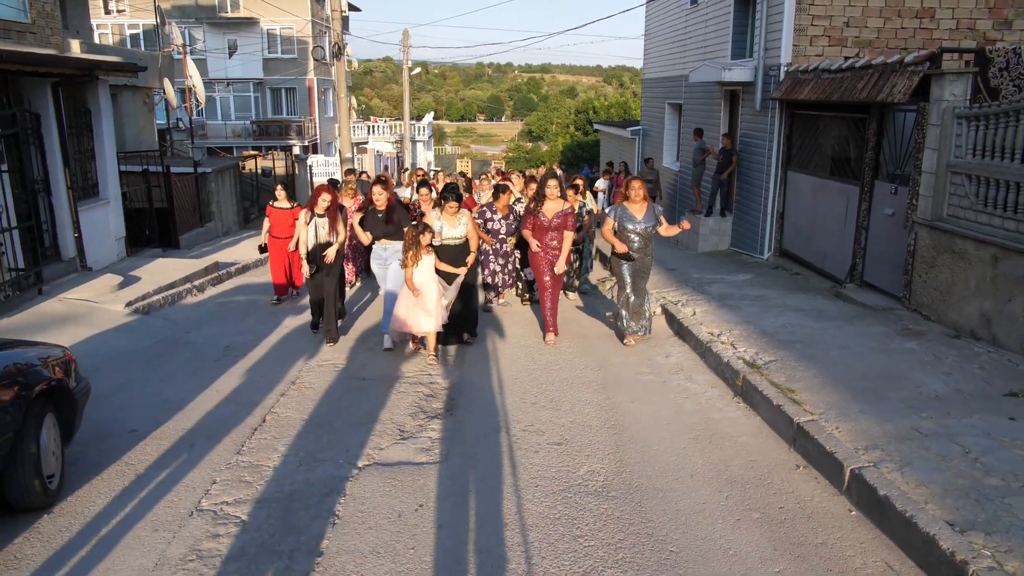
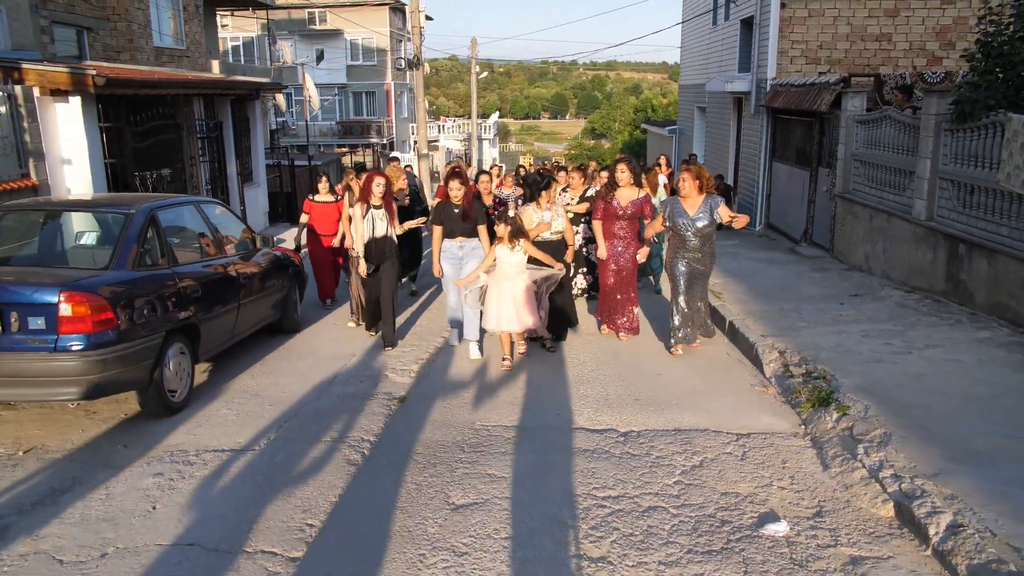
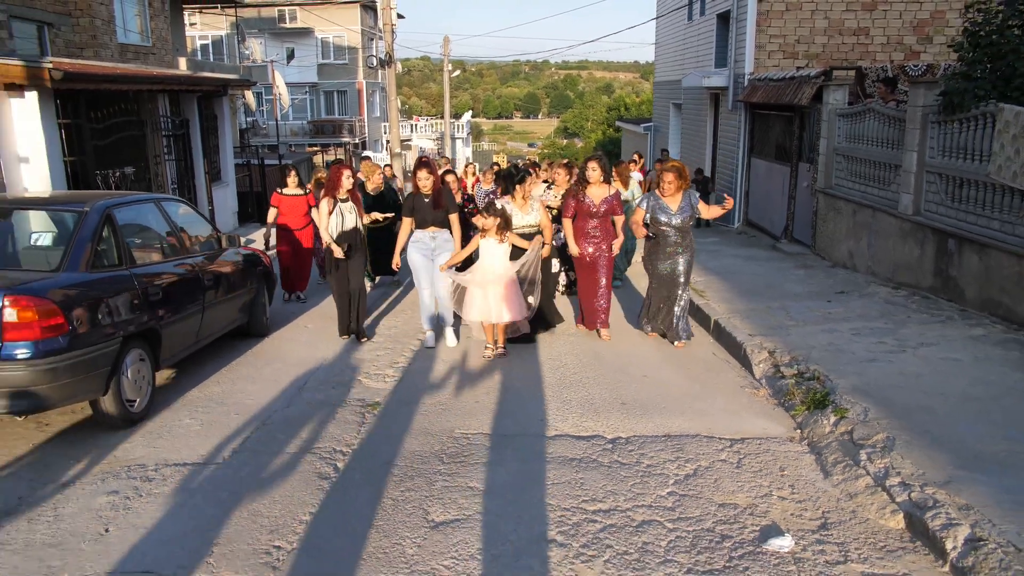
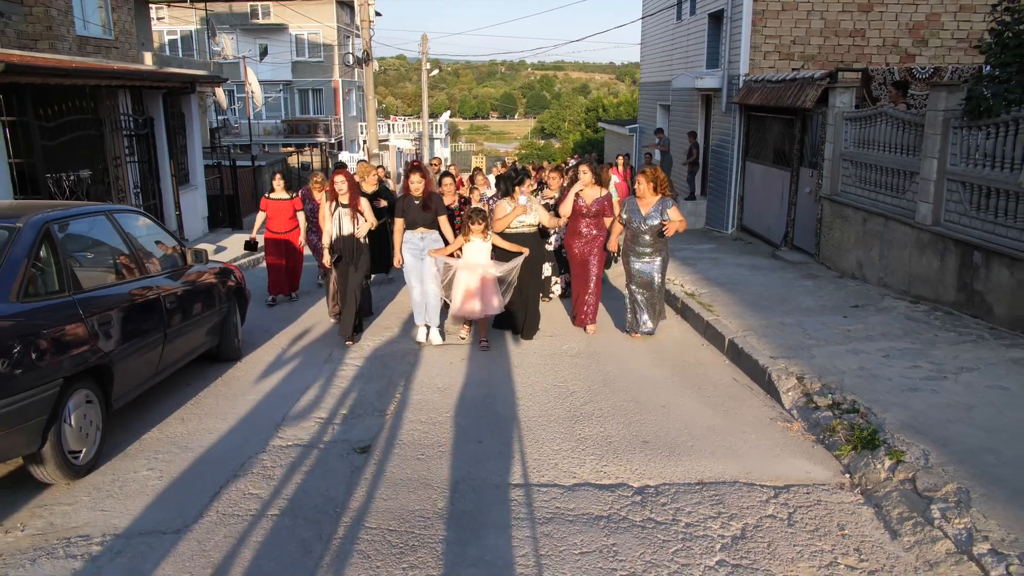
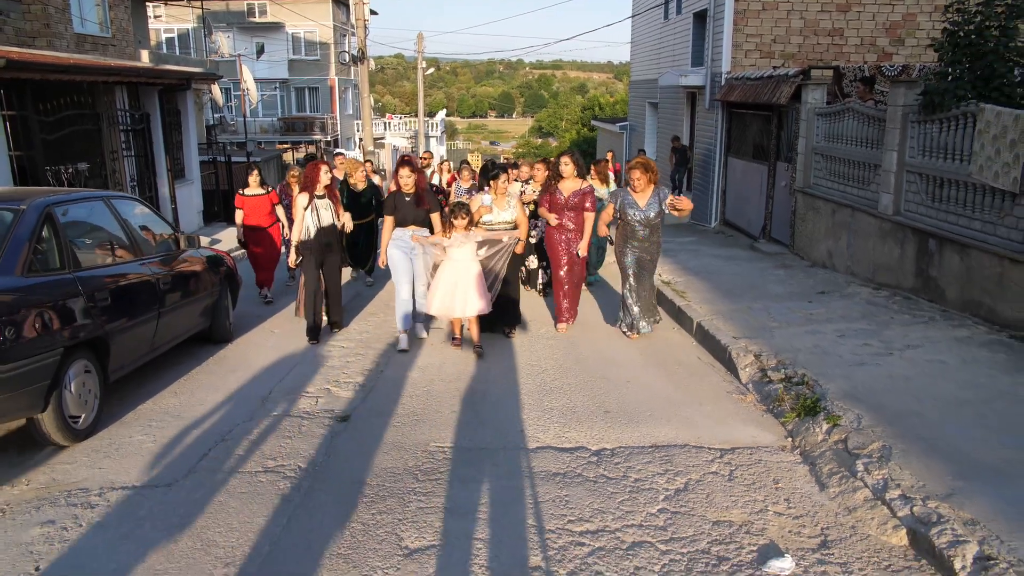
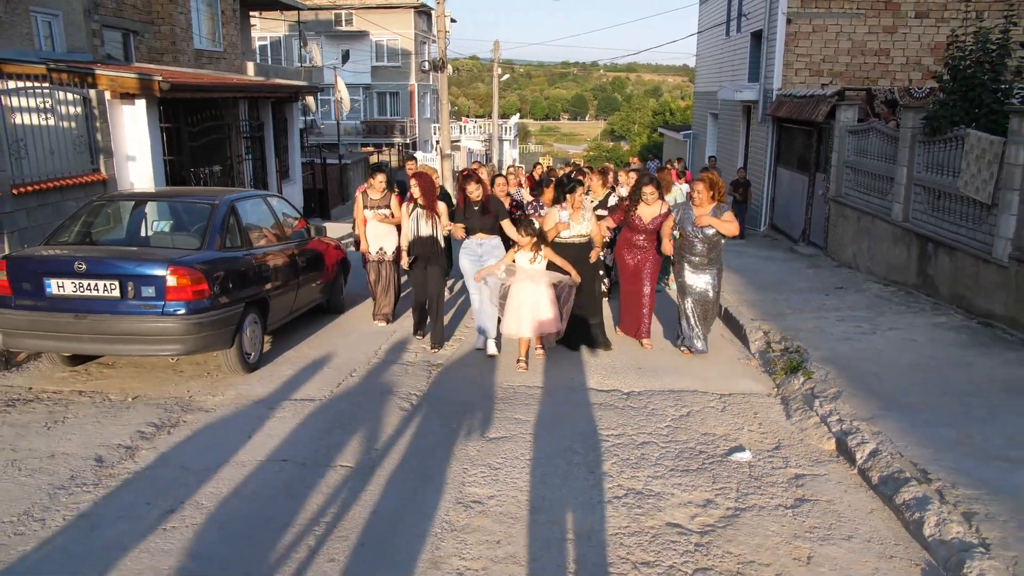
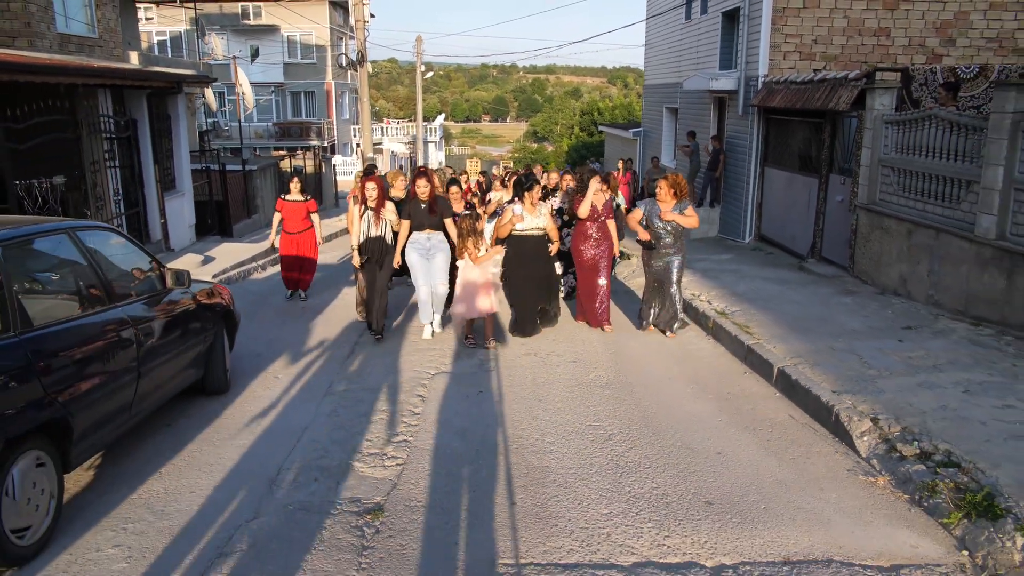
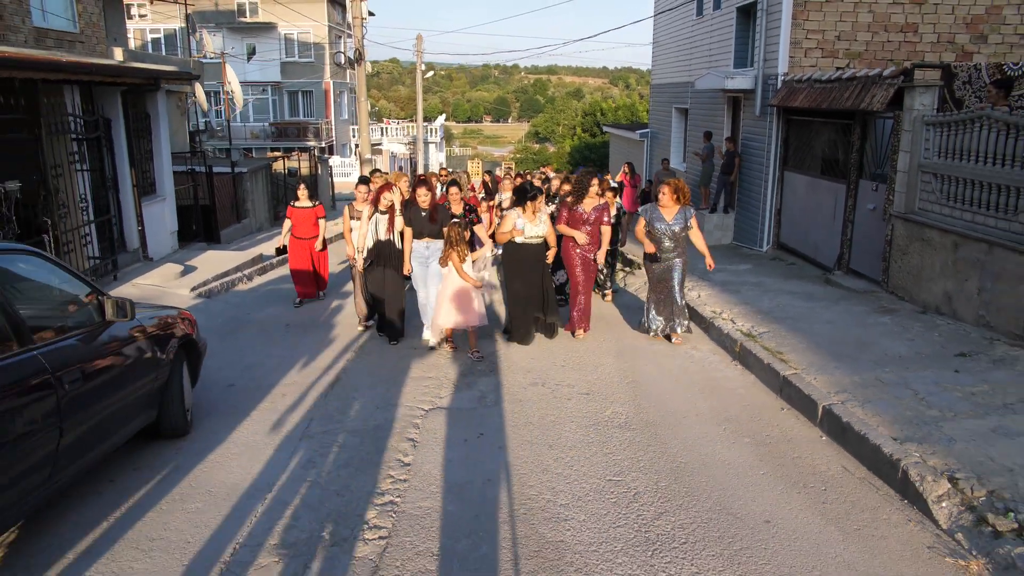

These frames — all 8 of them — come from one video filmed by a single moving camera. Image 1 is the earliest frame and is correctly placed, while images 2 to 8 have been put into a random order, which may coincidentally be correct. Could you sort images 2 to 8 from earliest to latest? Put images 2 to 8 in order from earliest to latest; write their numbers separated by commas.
8, 7, 4, 5, 3, 2, 6
